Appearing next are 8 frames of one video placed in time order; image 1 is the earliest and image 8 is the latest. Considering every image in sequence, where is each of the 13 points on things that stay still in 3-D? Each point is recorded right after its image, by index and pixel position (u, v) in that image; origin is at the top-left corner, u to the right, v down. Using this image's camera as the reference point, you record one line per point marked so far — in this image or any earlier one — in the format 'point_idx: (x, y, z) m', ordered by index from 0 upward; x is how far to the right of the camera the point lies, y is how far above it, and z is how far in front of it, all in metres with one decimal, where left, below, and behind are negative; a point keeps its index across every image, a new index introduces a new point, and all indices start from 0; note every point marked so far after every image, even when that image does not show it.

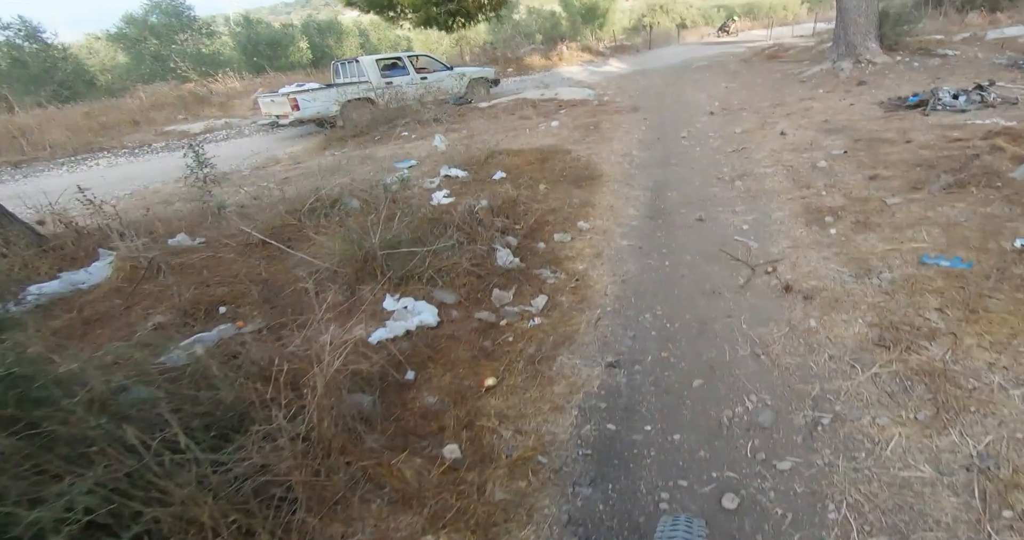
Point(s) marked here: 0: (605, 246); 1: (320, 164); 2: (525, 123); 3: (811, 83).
0: (+0.8, +0.2, +4.4) m
1: (-3.1, +1.8, +8.9) m
2: (+0.2, +2.6, +9.3) m
3: (+5.5, +3.6, +10.2) m
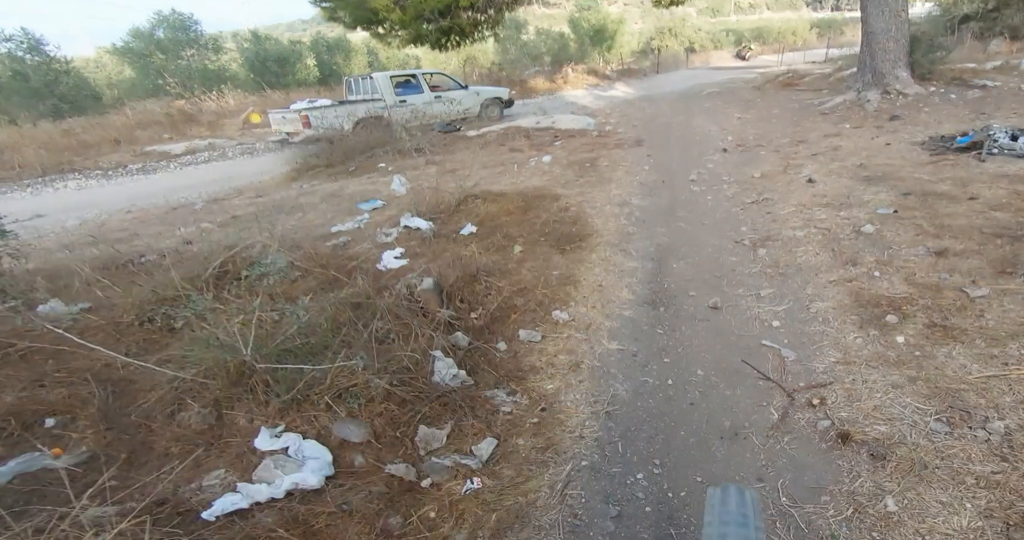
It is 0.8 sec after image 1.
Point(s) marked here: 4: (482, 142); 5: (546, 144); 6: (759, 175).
0: (+0.4, -0.5, +3.3) m
1: (-3.3, +1.1, +7.8) m
2: (0.0, +1.8, +8.2) m
3: (+5.3, +2.6, +9.1) m
4: (-0.6, +2.3, +9.0) m
5: (+0.5, +2.1, +8.7) m
6: (+2.9, +1.1, +6.4) m
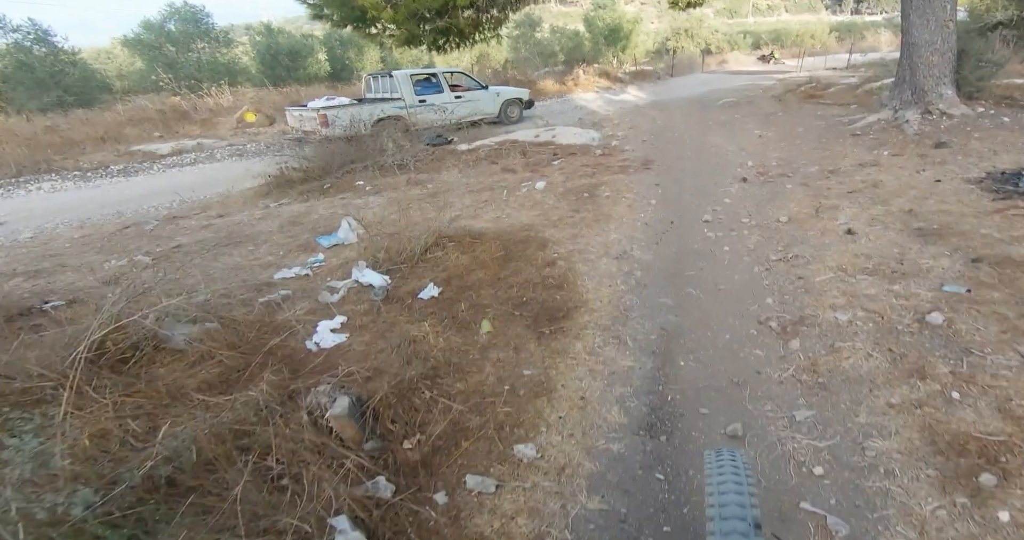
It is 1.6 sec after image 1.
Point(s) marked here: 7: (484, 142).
0: (+0.2, -1.0, +2.4) m
1: (-3.5, +0.7, +7.0) m
2: (-0.1, +1.3, +7.2) m
3: (+5.2, +2.0, +8.0) m
4: (-0.7, +1.8, +8.1) m
5: (+0.4, +1.6, +7.7) m
6: (+2.7, +0.5, +5.4) m
7: (-0.4, +2.1, +8.6) m
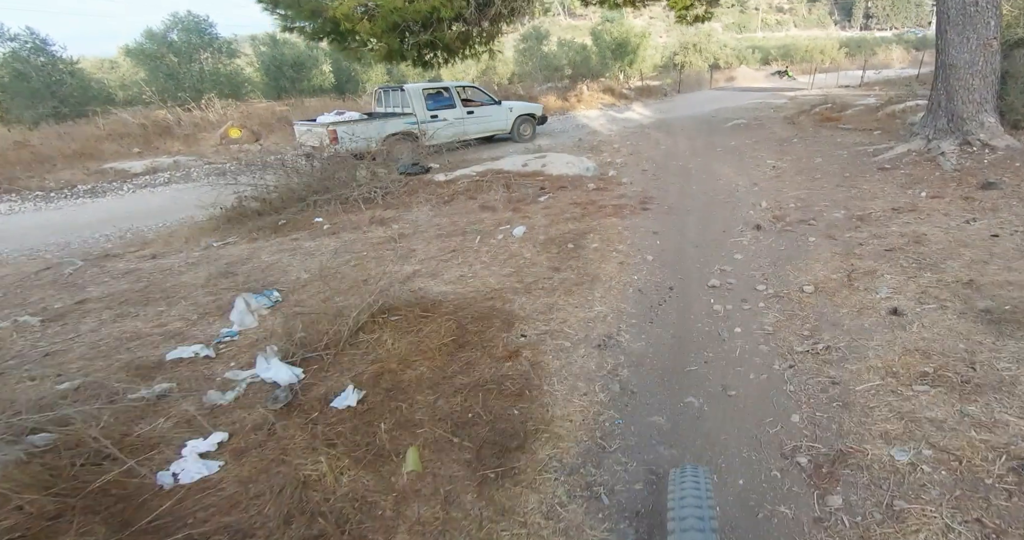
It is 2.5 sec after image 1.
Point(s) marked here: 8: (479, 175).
0: (-0.2, -1.6, +1.4) m
1: (-3.7, +0.1, +6.0) m
2: (-0.4, +0.6, +6.3) m
3: (+5.0, +1.3, +7.0) m
4: (-1.0, +1.2, +7.1) m
5: (+0.1, +0.9, +6.8) m
6: (+2.4, -0.1, +4.4) m
7: (-0.7, +1.4, +7.7) m
8: (-0.4, +1.3, +7.3) m
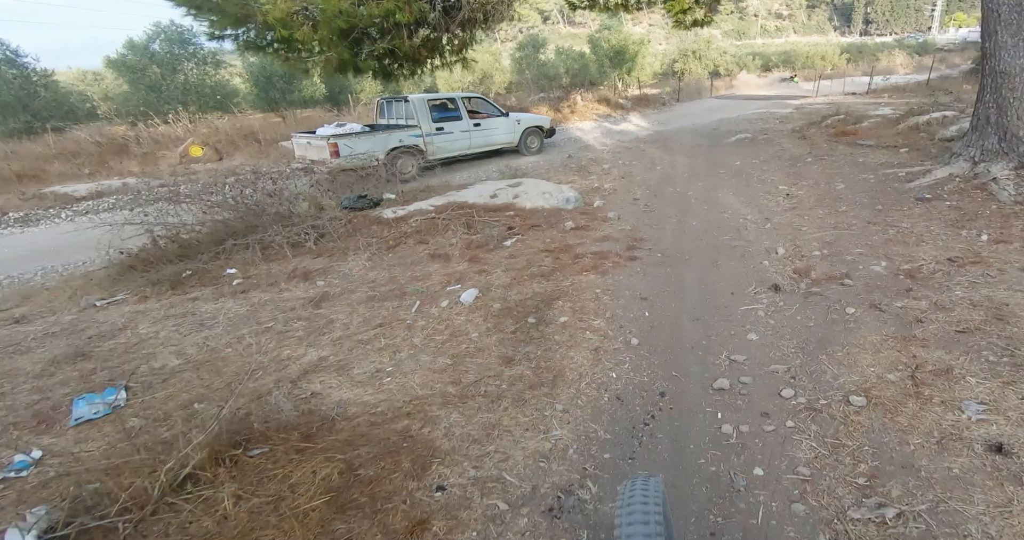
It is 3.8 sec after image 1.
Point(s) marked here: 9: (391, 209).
0: (-0.6, -2.1, +0.1) m
1: (-4.2, -0.5, +4.8) m
2: (-0.8, 0.0, +5.0) m
3: (+4.6, +0.7, +5.8) m
4: (-1.4, +0.5, +5.9) m
5: (-0.3, +0.3, +5.5) m
6: (+2.0, -0.7, +3.1) m
7: (-1.1, +0.8, +6.5) m
8: (-0.8, +0.7, +6.1) m
9: (-1.4, +0.7, +6.3) m
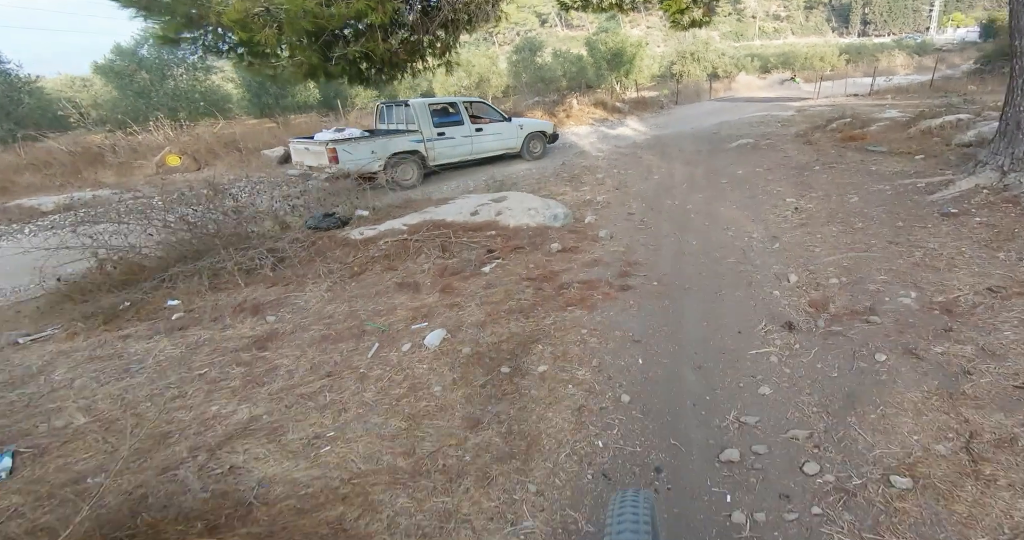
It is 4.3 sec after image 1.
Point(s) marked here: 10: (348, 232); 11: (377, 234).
0: (-0.8, -2.4, -0.5) m
1: (-4.3, -0.8, +4.2) m
2: (-1.0, -0.2, +4.5) m
3: (+4.4, +0.5, +5.2) m
4: (-1.6, +0.3, +5.3) m
5: (-0.5, +0.1, +5.0) m
6: (+1.8, -0.9, +2.5) m
7: (-1.3, +0.5, +5.9) m
8: (-1.0, +0.4, +5.5) m
9: (-1.6, +0.4, +5.7) m
10: (-1.7, +0.4, +5.6) m
11: (-1.4, +0.4, +5.5) m
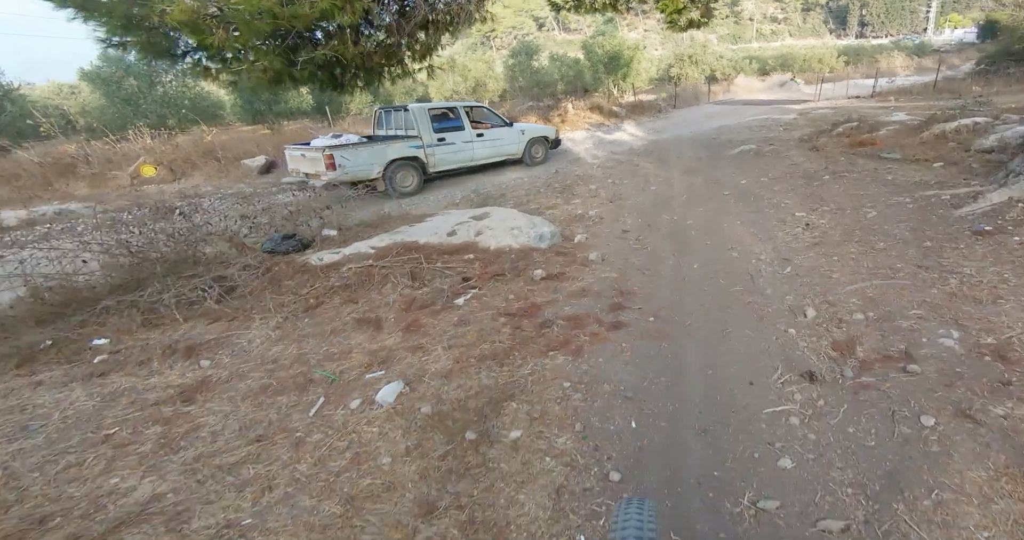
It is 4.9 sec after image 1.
0: (-0.9, -2.6, -1.1) m
1: (-4.5, -1.1, +3.6) m
2: (-1.2, -0.5, +3.9) m
3: (+4.2, +0.3, +4.6) m
4: (-1.8, 0.0, +4.7) m
5: (-0.6, -0.2, +4.4) m
6: (+1.6, -1.1, +1.9) m
7: (-1.5, +0.3, +5.3) m
8: (-1.2, +0.2, +4.9) m
9: (-1.8, +0.2, +5.1) m
10: (-1.9, +0.1, +5.0) m
11: (-1.5, +0.1, +4.9) m
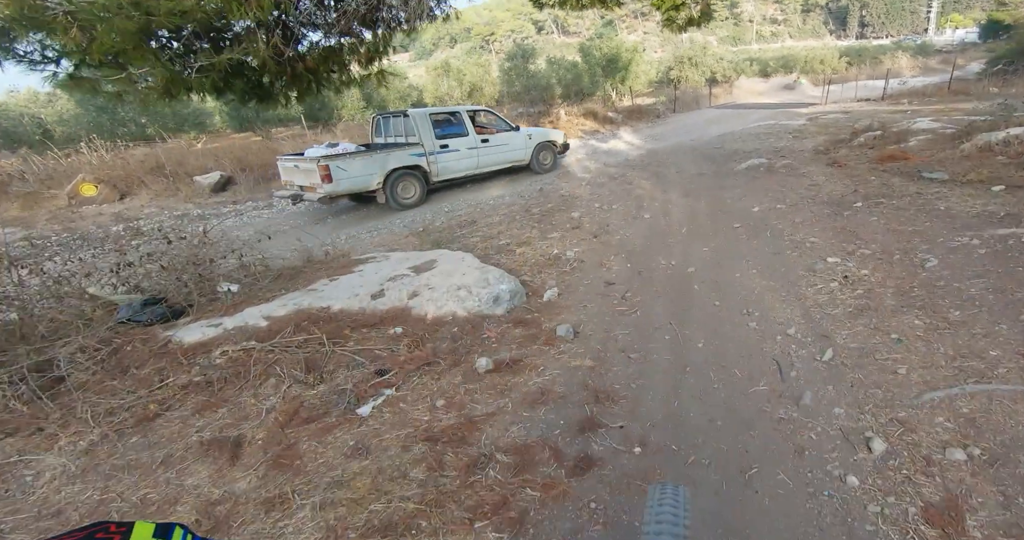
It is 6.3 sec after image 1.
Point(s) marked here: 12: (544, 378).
0: (-1.3, -3.1, -2.4) m
1: (-4.9, -1.6, +2.3) m
2: (-1.5, -1.0, +2.6) m
3: (+3.8, -0.2, +3.3) m
4: (-2.1, -0.5, +3.5) m
5: (-1.0, -0.7, +3.1) m
6: (+1.3, -1.6, +0.6) m
7: (-1.9, -0.3, +4.0) m
8: (-1.6, -0.4, +3.7) m
9: (-2.2, -0.3, +3.9) m
10: (-2.3, -0.4, +3.7) m
11: (-1.9, -0.4, +3.6) m
12: (+0.3, -0.6, +3.3) m
